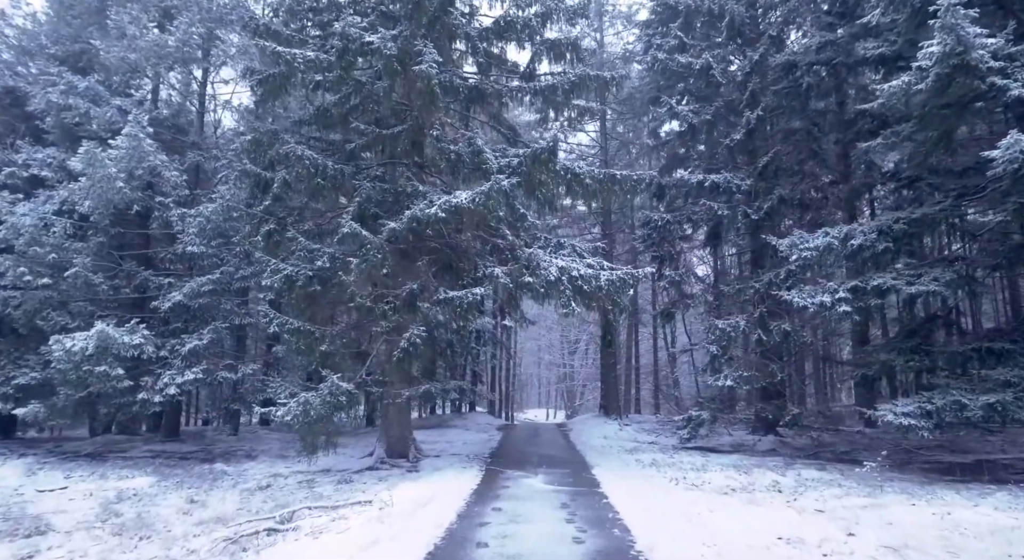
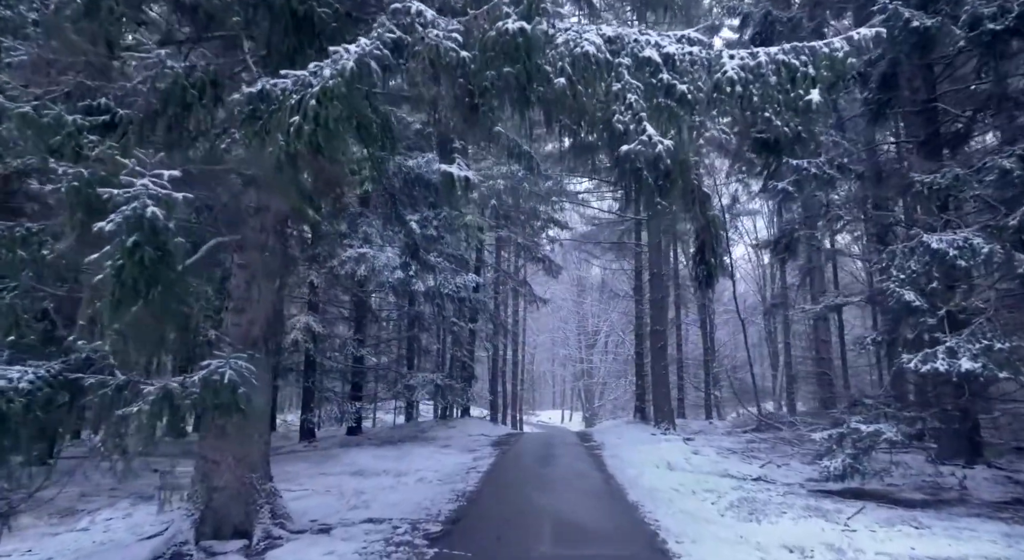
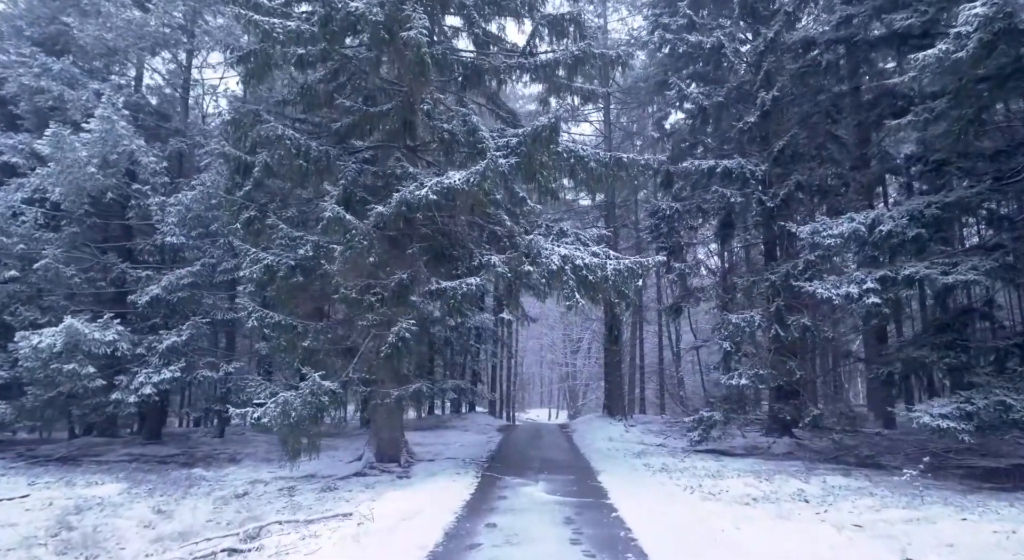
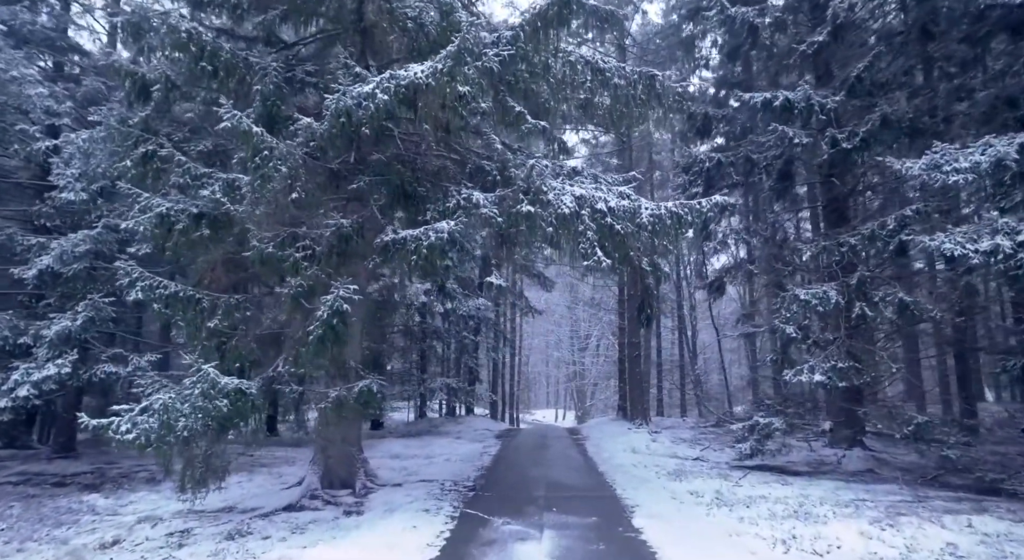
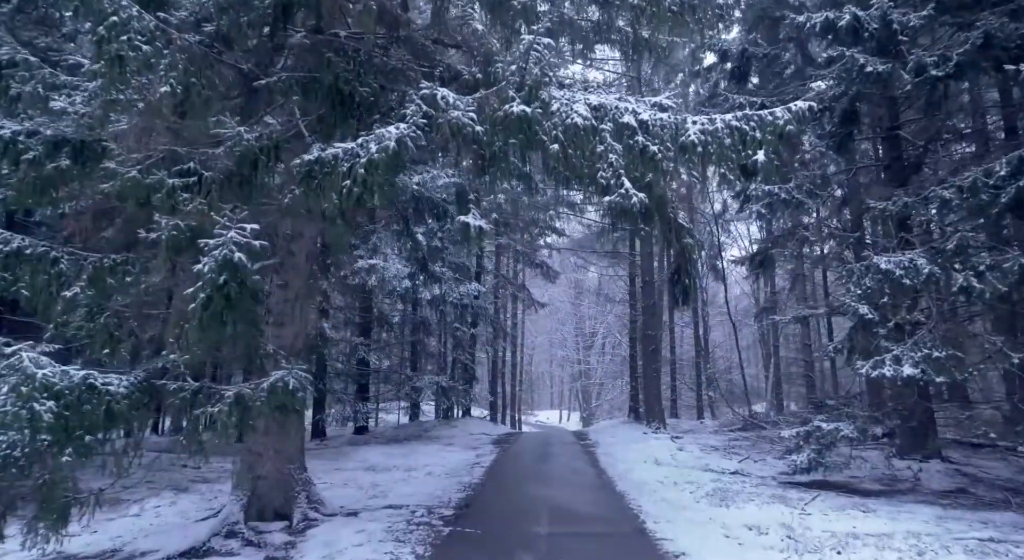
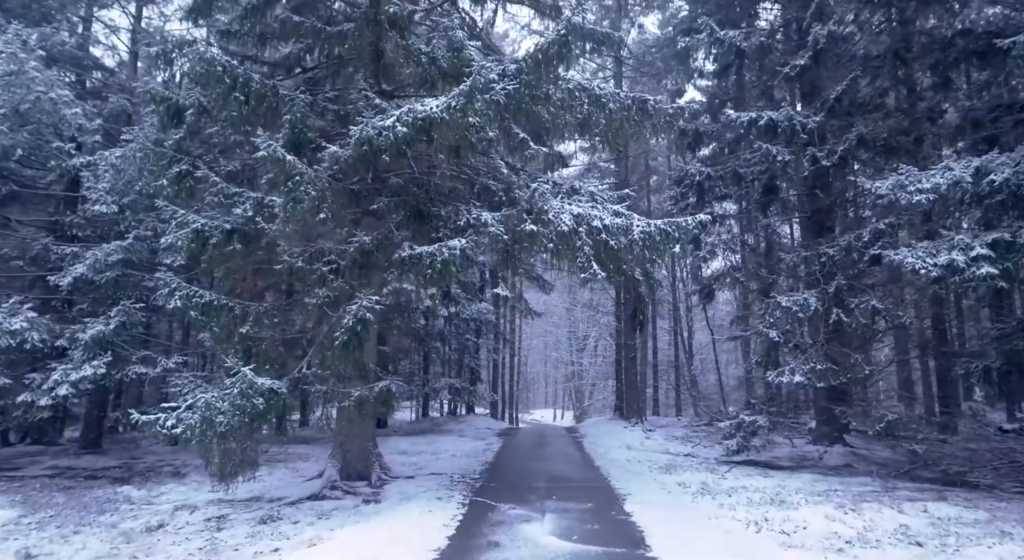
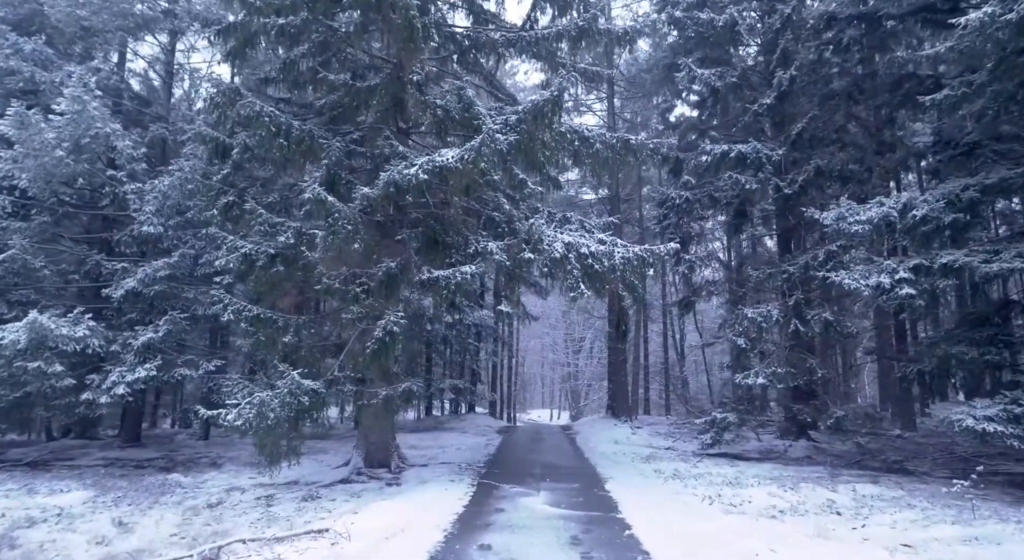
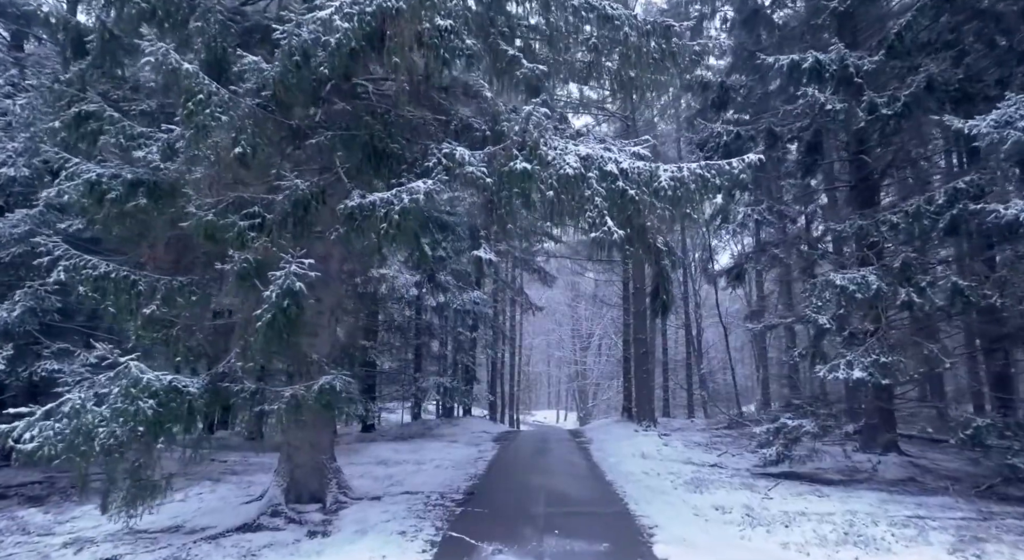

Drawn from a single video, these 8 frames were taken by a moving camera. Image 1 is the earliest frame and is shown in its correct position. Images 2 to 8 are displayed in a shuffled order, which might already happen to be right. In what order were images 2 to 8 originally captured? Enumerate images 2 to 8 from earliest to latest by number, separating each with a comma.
3, 7, 6, 4, 8, 5, 2
